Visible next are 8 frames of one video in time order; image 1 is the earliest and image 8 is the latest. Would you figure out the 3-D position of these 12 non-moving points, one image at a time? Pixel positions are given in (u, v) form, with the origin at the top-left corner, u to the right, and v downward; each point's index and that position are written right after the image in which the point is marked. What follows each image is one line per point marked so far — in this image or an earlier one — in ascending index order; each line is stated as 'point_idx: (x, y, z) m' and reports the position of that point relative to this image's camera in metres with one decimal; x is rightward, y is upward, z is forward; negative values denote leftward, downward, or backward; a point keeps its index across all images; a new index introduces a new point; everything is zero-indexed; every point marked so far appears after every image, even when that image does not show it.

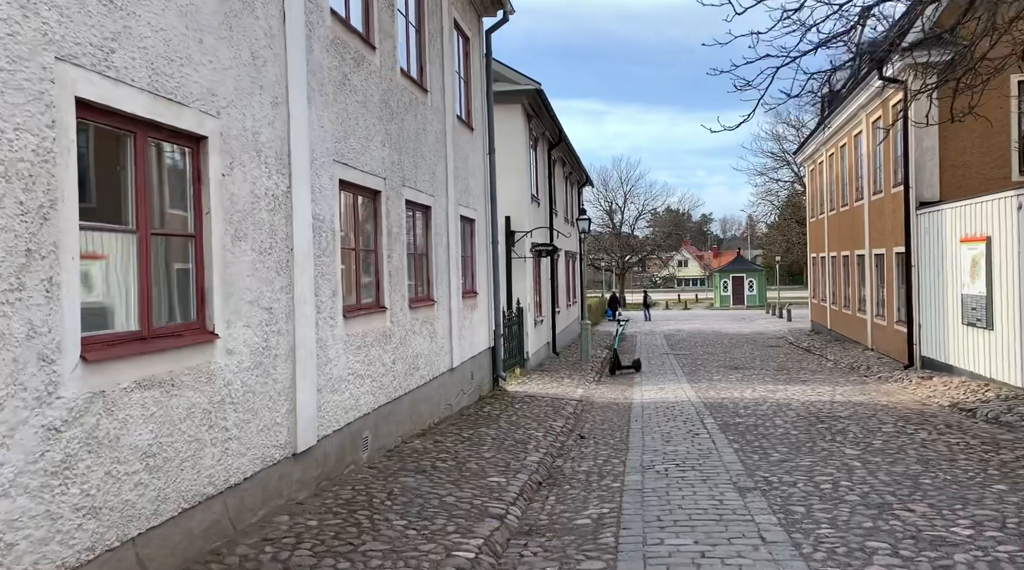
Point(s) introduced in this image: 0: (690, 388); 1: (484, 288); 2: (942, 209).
0: (+3.0, -1.8, +15.7) m
1: (-0.4, 0.0, +13.4) m
2: (+7.2, +1.3, +15.7) m
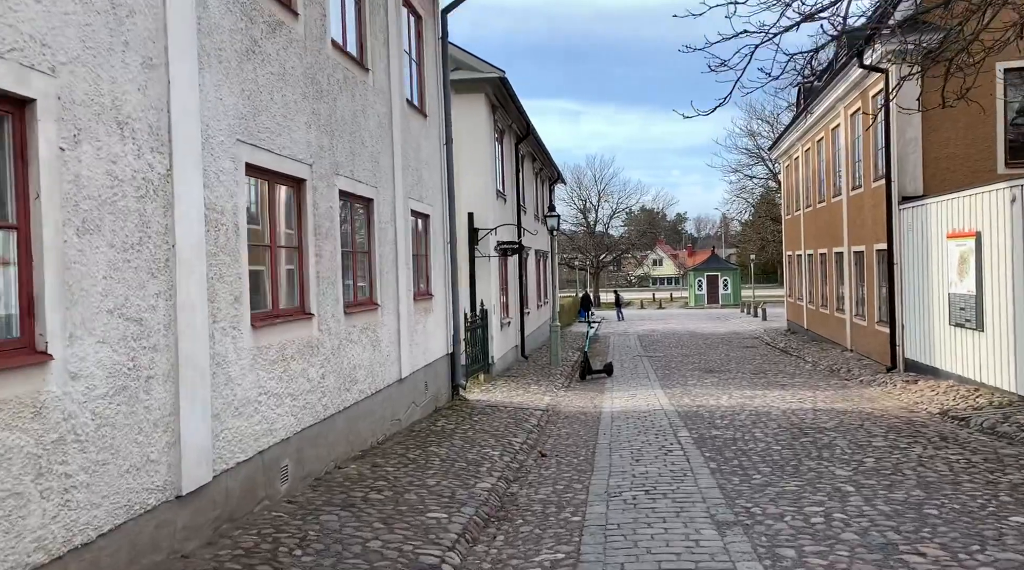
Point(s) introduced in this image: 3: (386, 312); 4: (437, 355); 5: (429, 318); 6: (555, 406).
0: (+2.4, -1.8, +14.8) m
1: (-1.0, 0.0, +12.3) m
2: (+6.6, +1.3, +14.9) m
3: (-1.3, -0.3, +9.3) m
4: (-1.0, -0.9, +12.0) m
5: (-1.1, -0.4, +11.5) m
6: (+0.6, -1.8, +13.7) m
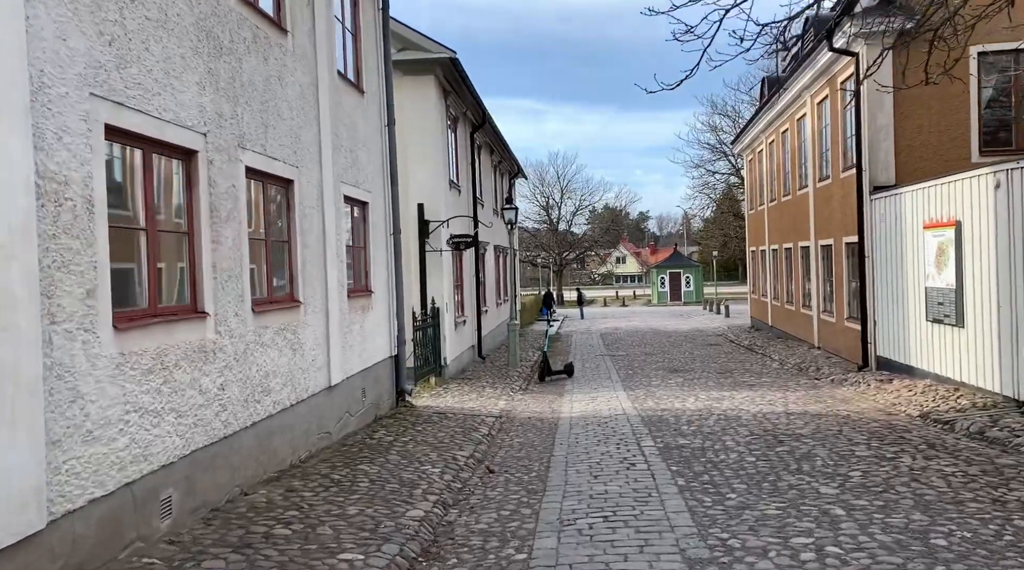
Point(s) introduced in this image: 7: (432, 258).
0: (+1.7, -1.7, +13.8) m
1: (-1.6, 0.0, +11.2) m
2: (+5.9, +1.4, +14.1) m
3: (-1.8, -0.2, +8.2) m
4: (-1.6, -0.9, +10.9) m
5: (-1.6, -0.4, +10.4) m
6: (-0.1, -1.7, +12.7) m
7: (-1.4, +0.5, +16.1) m
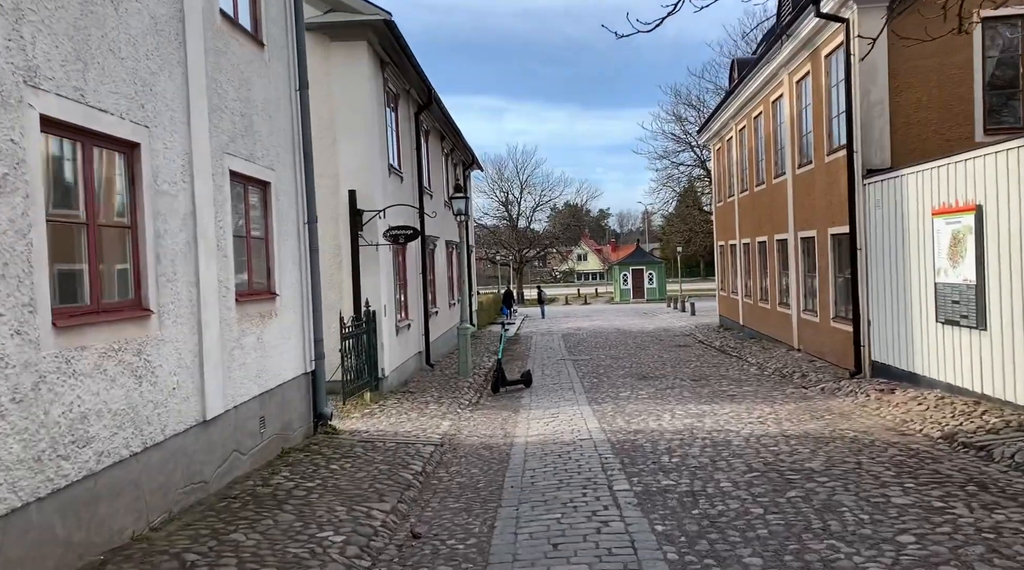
0: (+1.0, -1.7, +11.9) m
1: (-2.2, 0.0, +9.2) m
2: (+5.2, +1.4, +12.3) m
3: (-2.2, -0.2, +6.1) m
4: (-2.2, -0.9, +8.9) m
5: (-2.2, -0.4, +8.3) m
6: (-0.7, -1.7, +10.7) m
7: (-2.2, +0.5, +14.0) m
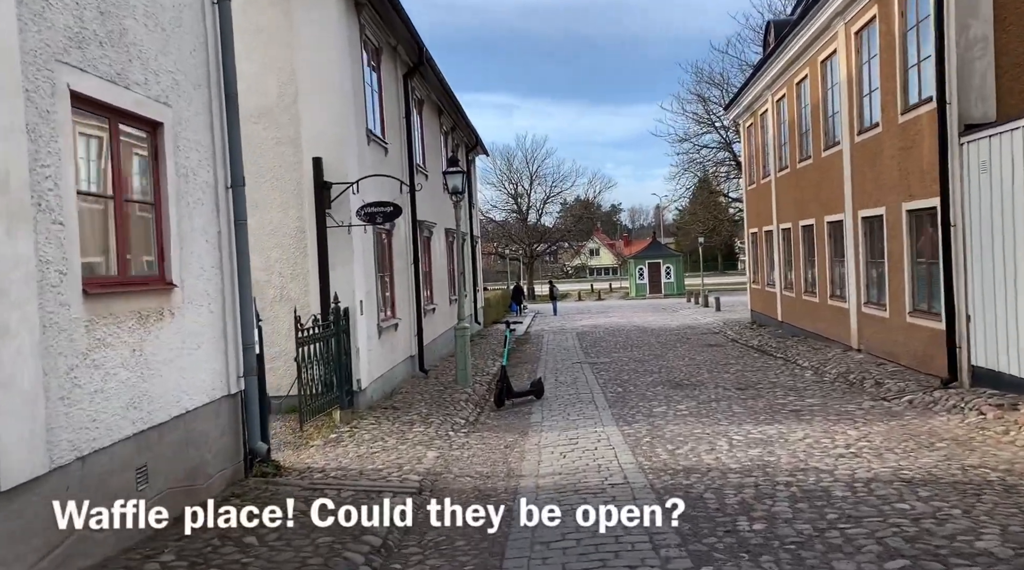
0: (+1.1, -1.5, +9.1) m
1: (-2.2, +0.1, +6.4) m
2: (+5.2, +1.6, +9.5) m
3: (-2.3, -0.2, +3.4) m
4: (-2.2, -0.8, +6.1) m
5: (-2.2, -0.3, +5.6) m
6: (-0.6, -1.6, +7.9) m
7: (-2.1, +0.6, +11.3) m
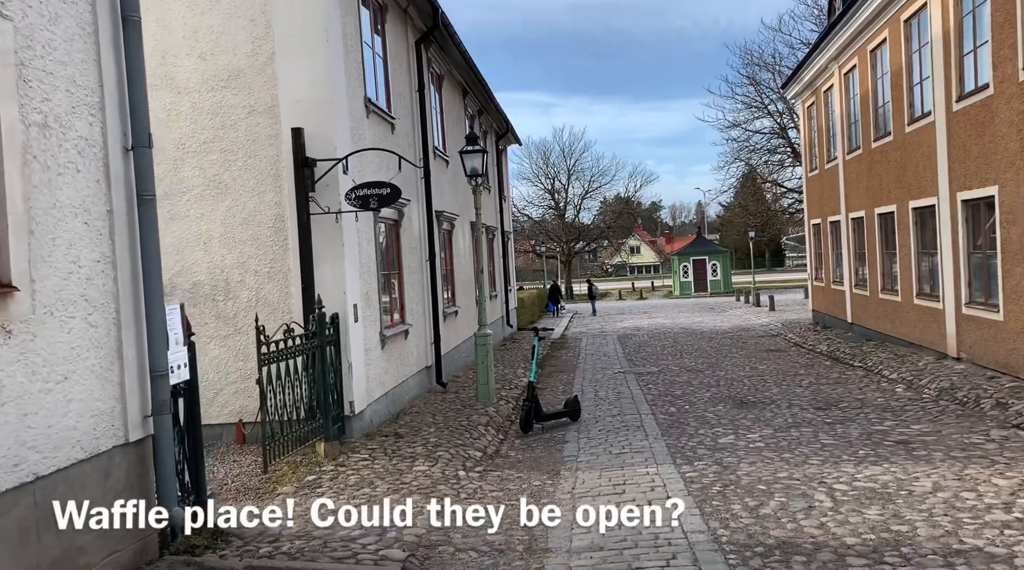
0: (+1.2, -1.5, +6.9) m
1: (-2.1, +0.1, +4.3) m
2: (+5.4, +1.7, +7.0) m
3: (-2.3, -0.2, +1.3) m
4: (-2.1, -0.8, +4.0) m
5: (-2.2, -0.3, +3.5) m
6: (-0.5, -1.6, +5.8) m
7: (-1.9, +0.6, +9.1) m
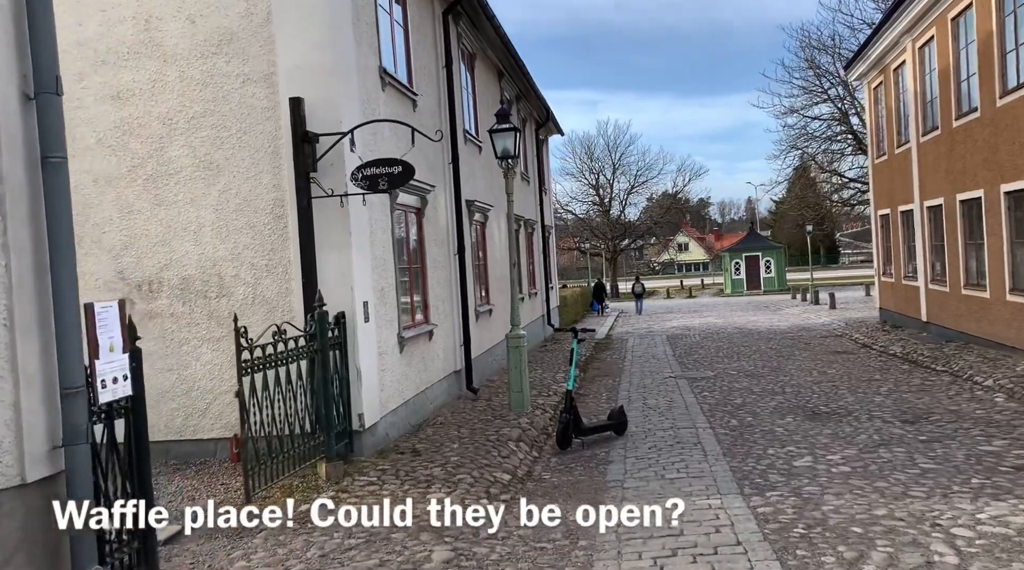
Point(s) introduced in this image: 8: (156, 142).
0: (+1.4, -1.5, +5.5) m
1: (-2.0, +0.1, +3.1) m
2: (+5.5, +1.7, +5.4) m
3: (-2.4, -0.1, +0.1) m
4: (-2.1, -0.7, +2.8) m
5: (-2.1, -0.3, +2.2) m
6: (-0.4, -1.6, +4.4) m
7: (-1.6, +0.7, +7.9) m
8: (-3.1, +1.3, +8.2) m
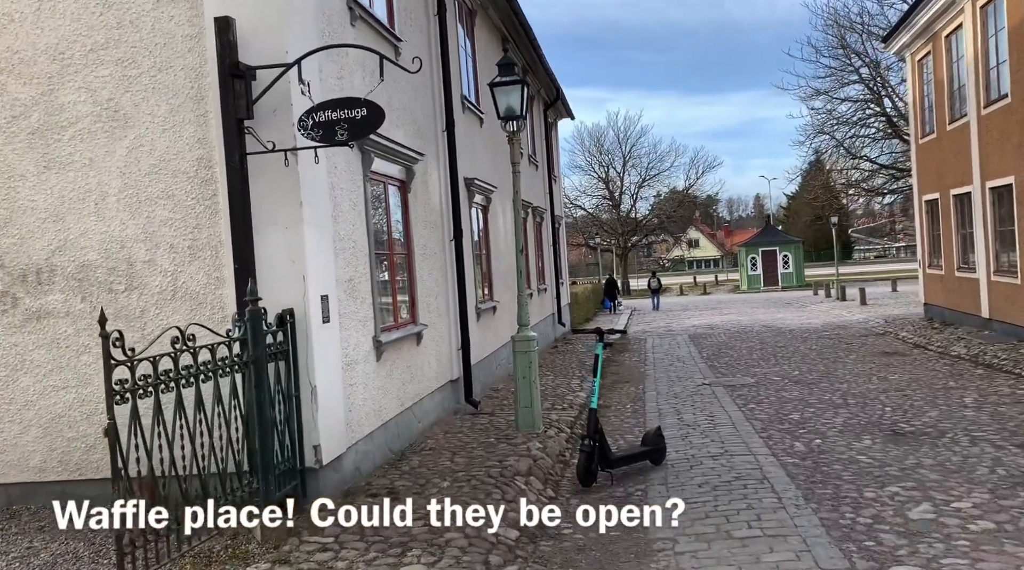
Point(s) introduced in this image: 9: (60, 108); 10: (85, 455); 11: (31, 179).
0: (+1.5, -1.4, +3.4) m
1: (-2.0, +0.2, +1.1) m
2: (+5.6, +1.8, +3.3) m
3: (-2.4, -0.1, -2.0) m
4: (-2.1, -0.7, +0.8) m
5: (-2.1, -0.2, +0.2) m
6: (-0.4, -1.5, +2.4) m
7: (-1.5, +0.7, +5.8) m
8: (-3.1, +1.3, +6.2) m
9: (-3.0, +1.2, +6.2) m
10: (-2.9, -1.1, +6.2) m
11: (-3.2, +0.7, +6.2) m
